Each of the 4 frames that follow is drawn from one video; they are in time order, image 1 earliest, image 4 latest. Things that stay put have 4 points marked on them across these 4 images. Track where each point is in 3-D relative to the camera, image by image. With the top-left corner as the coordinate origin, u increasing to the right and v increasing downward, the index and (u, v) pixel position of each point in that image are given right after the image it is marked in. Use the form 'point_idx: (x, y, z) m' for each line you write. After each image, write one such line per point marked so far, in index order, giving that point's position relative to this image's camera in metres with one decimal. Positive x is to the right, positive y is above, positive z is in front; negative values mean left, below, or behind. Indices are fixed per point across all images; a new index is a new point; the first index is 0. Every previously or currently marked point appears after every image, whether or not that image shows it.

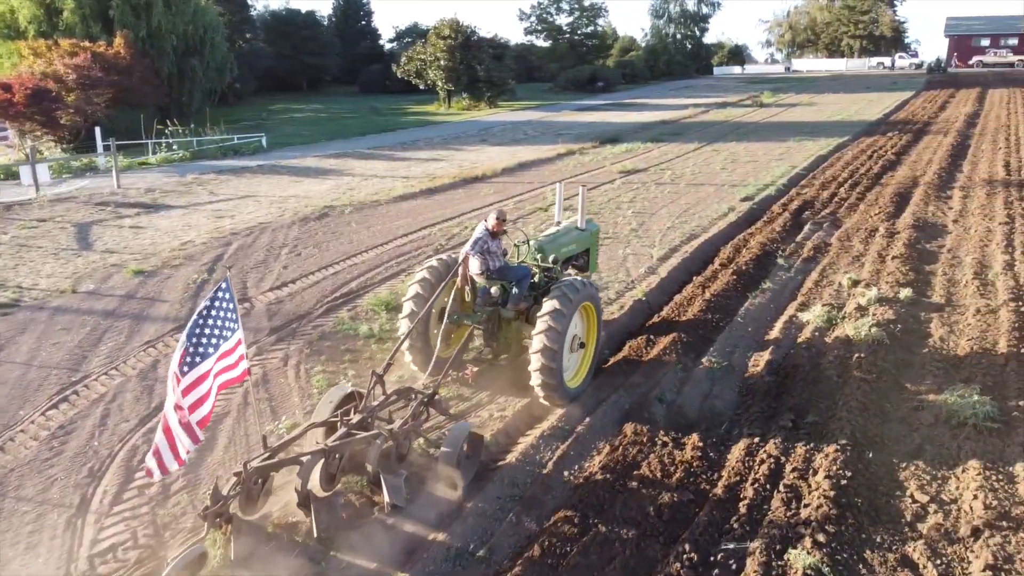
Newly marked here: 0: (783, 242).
0: (+3.7, +0.6, +11.1) m
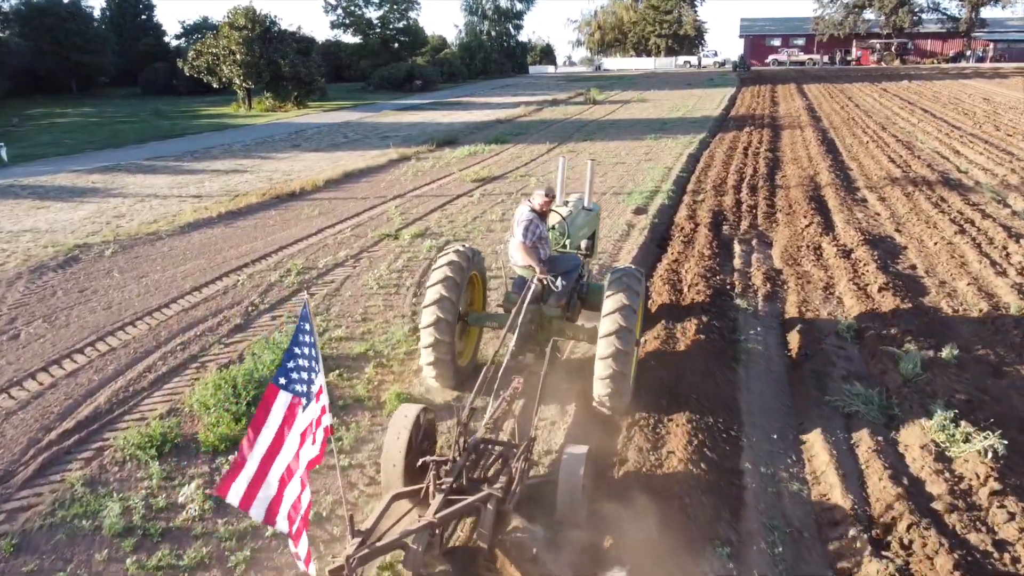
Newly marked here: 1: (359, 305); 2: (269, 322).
0: (+2.2, +0.2, +8.4) m
1: (-1.4, -0.2, +7.4) m
2: (-2.1, -0.3, +7.0) m
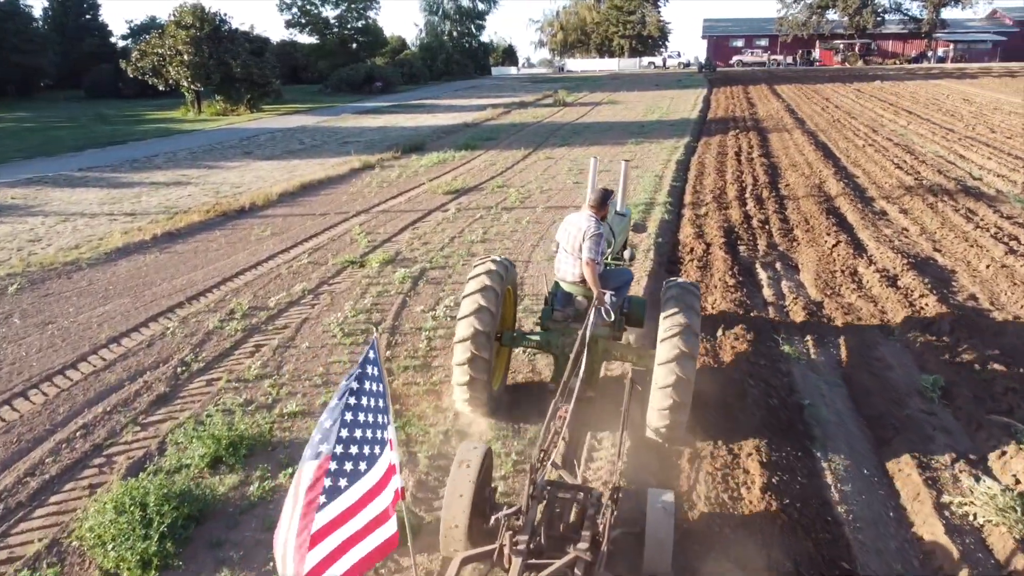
0: (+2.1, -0.2, +7.1) m
1: (-1.4, -0.5, +5.9) m
2: (-2.1, -0.7, +5.5) m
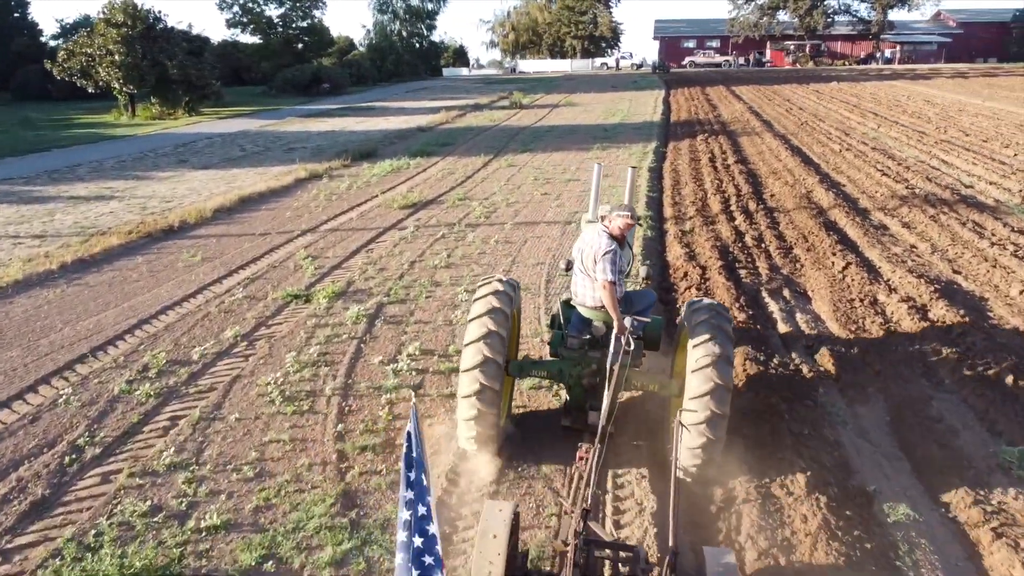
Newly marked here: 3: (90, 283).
0: (+1.9, -0.4, +6.1) m
1: (-1.5, -0.9, +4.7) m
2: (-2.1, -1.0, +4.2) m
3: (-4.3, +0.1, +8.3) m
